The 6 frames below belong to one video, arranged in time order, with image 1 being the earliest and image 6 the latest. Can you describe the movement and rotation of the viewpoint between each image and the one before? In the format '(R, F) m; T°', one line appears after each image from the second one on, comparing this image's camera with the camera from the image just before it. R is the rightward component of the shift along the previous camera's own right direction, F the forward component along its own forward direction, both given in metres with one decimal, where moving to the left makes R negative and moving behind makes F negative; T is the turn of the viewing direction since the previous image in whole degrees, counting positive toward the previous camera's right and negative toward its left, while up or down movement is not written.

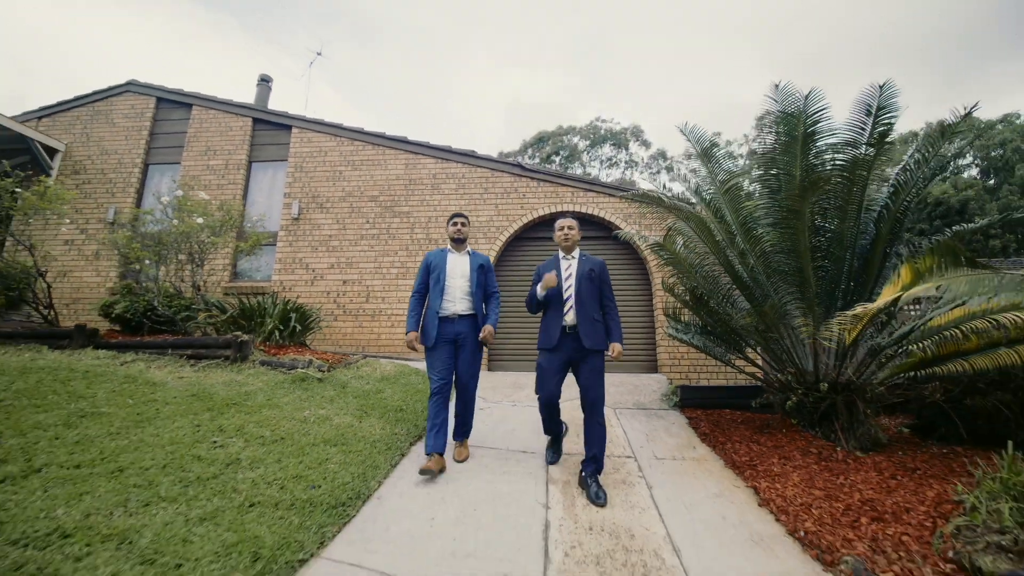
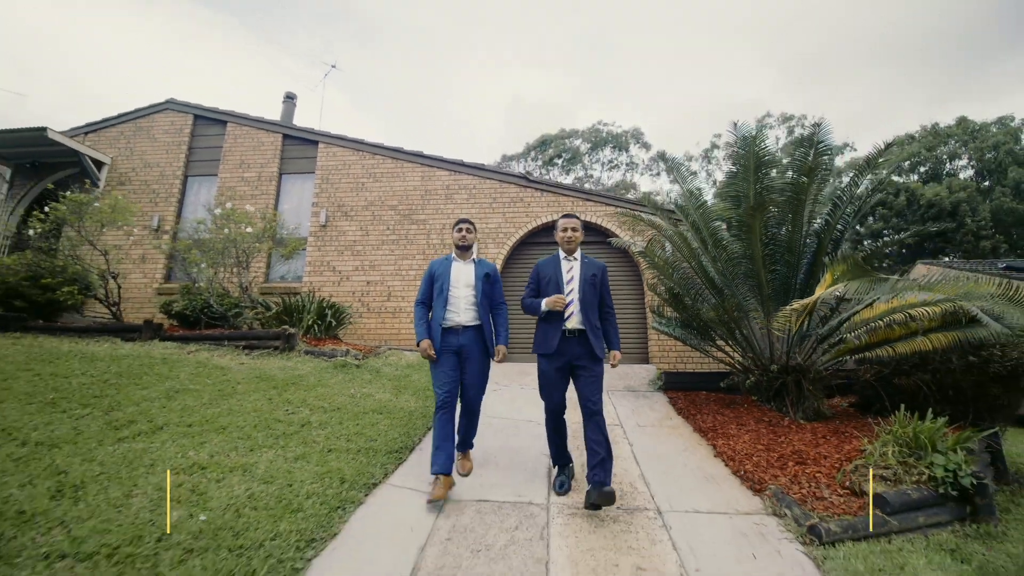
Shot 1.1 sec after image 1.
(-0.1, -0.8) m; 0°
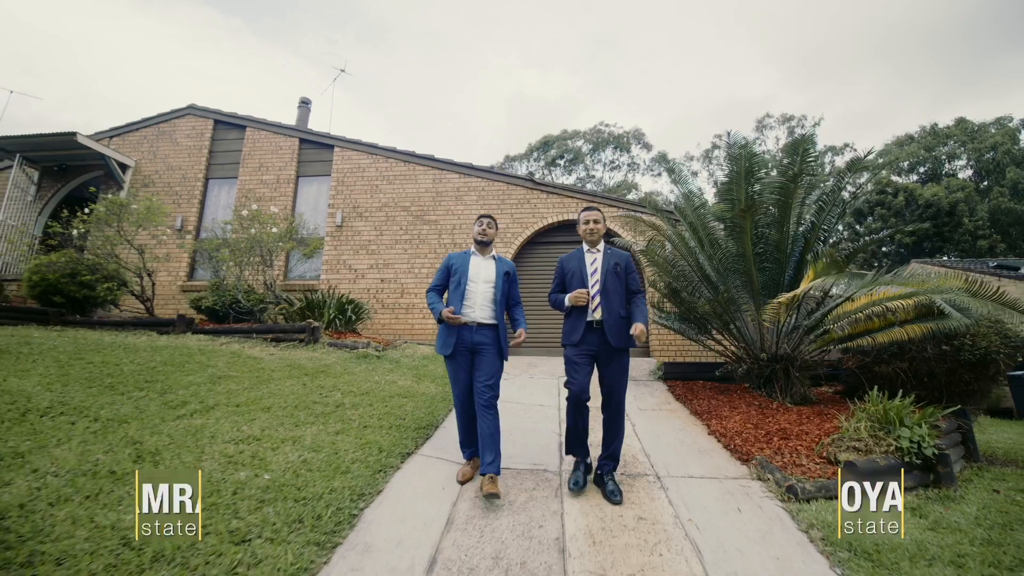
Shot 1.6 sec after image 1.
(-0.1, -0.4) m; 0°
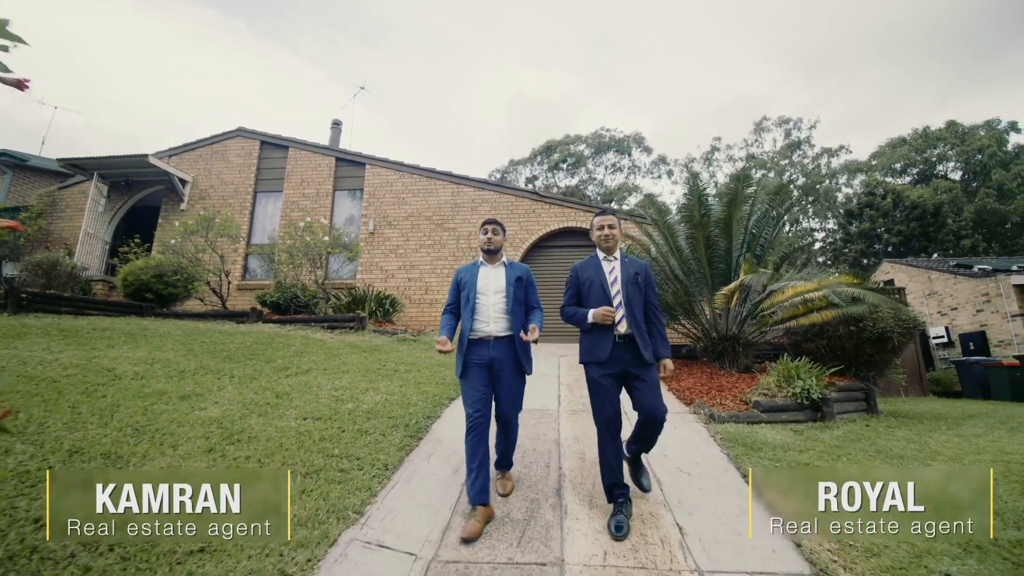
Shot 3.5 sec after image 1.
(-0.1, -1.4) m; 0°
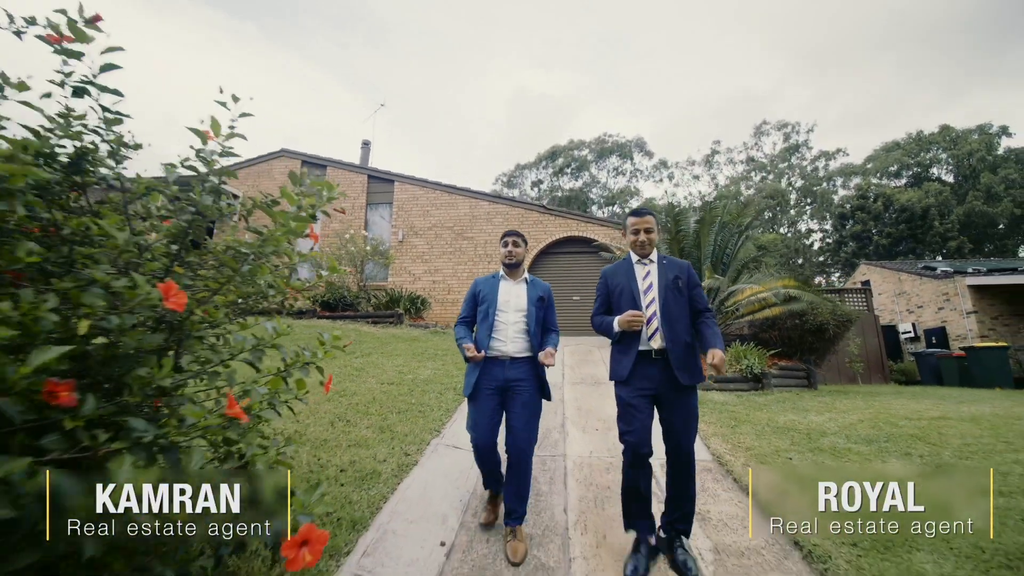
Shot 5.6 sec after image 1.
(-0.2, -1.5) m; -1°
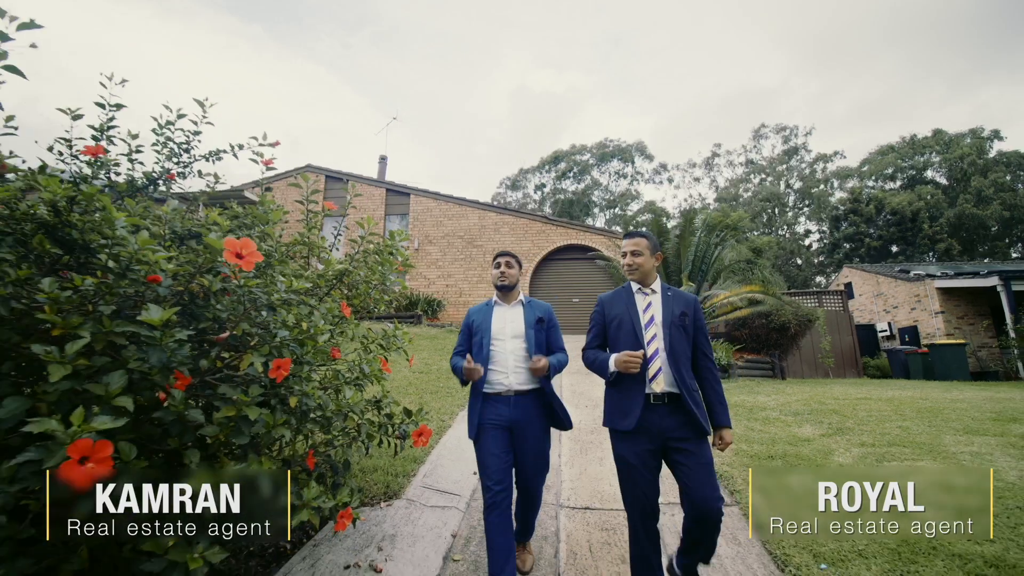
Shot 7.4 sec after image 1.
(-0.1, -1.2) m; 0°
